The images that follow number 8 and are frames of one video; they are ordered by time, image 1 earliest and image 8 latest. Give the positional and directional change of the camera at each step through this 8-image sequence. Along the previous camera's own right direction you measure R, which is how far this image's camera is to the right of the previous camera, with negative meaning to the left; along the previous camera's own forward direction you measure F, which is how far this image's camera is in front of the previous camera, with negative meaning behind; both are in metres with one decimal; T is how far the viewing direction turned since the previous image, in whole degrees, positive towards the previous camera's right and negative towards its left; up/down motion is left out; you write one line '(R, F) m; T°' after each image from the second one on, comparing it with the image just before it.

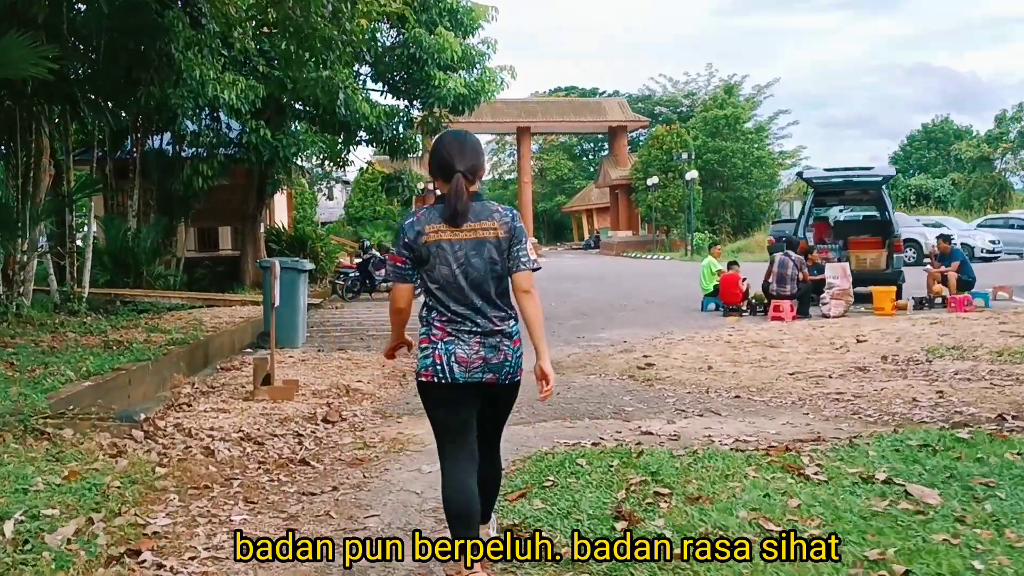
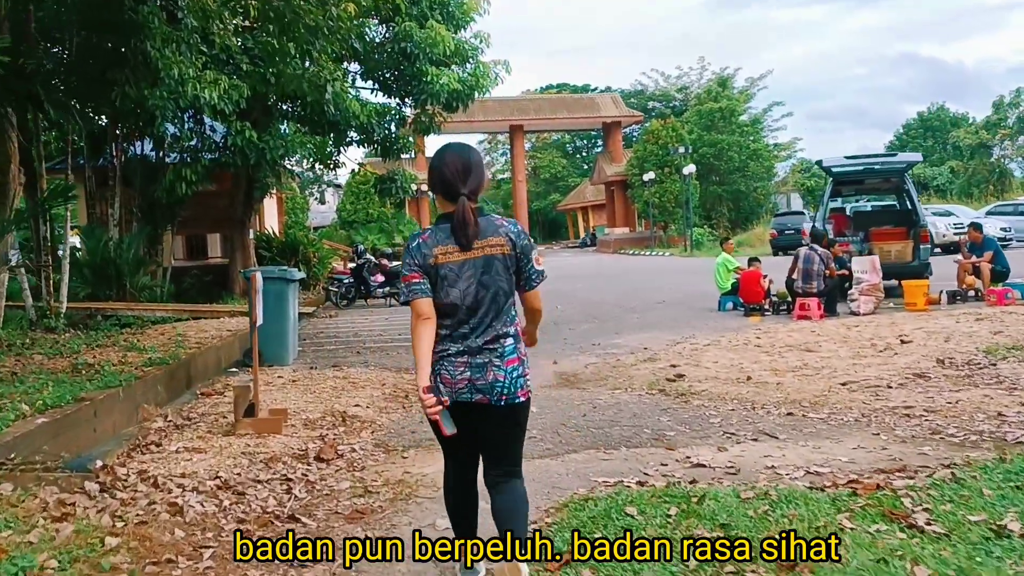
(-0.1, +0.8) m; 0°
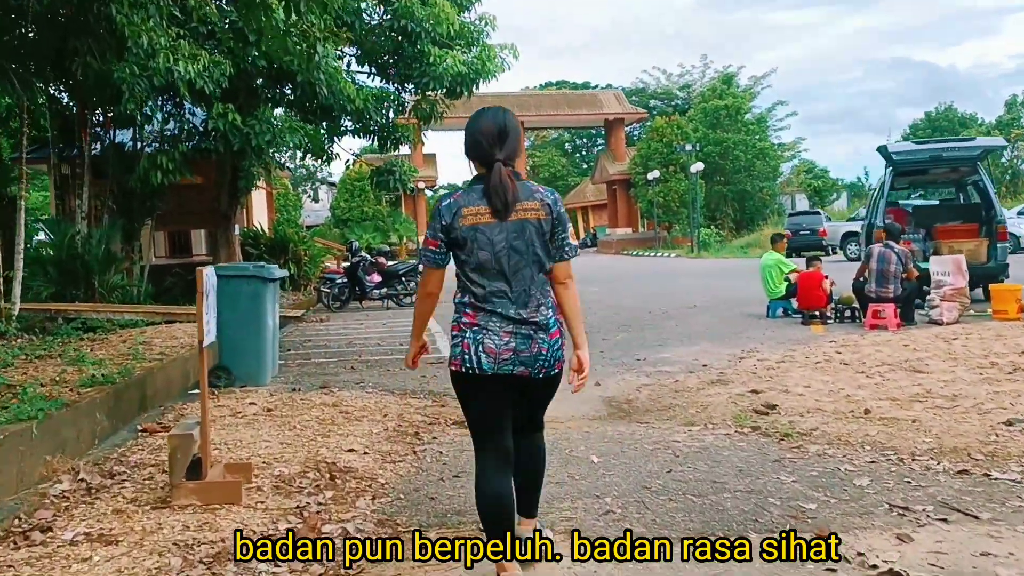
(-0.3, +1.6) m; 0°
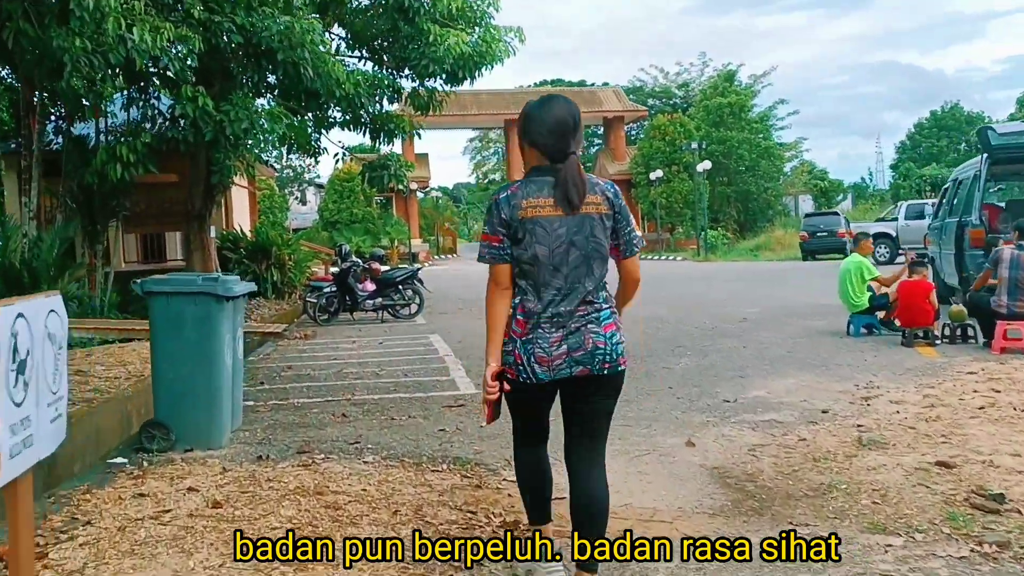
(-0.3, +1.9) m; +1°
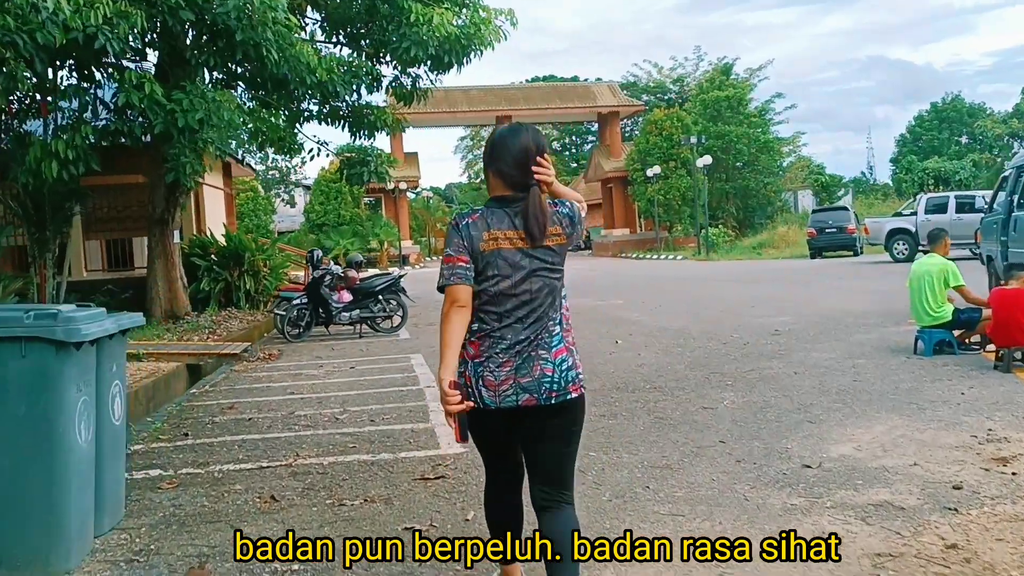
(0.0, +1.6) m; 0°
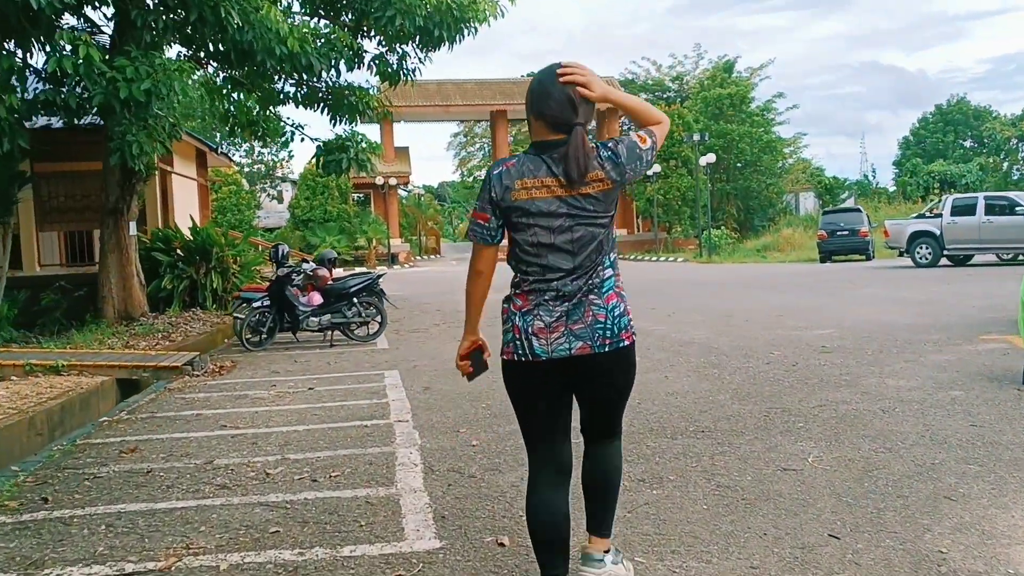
(0.0, +1.6) m; +1°
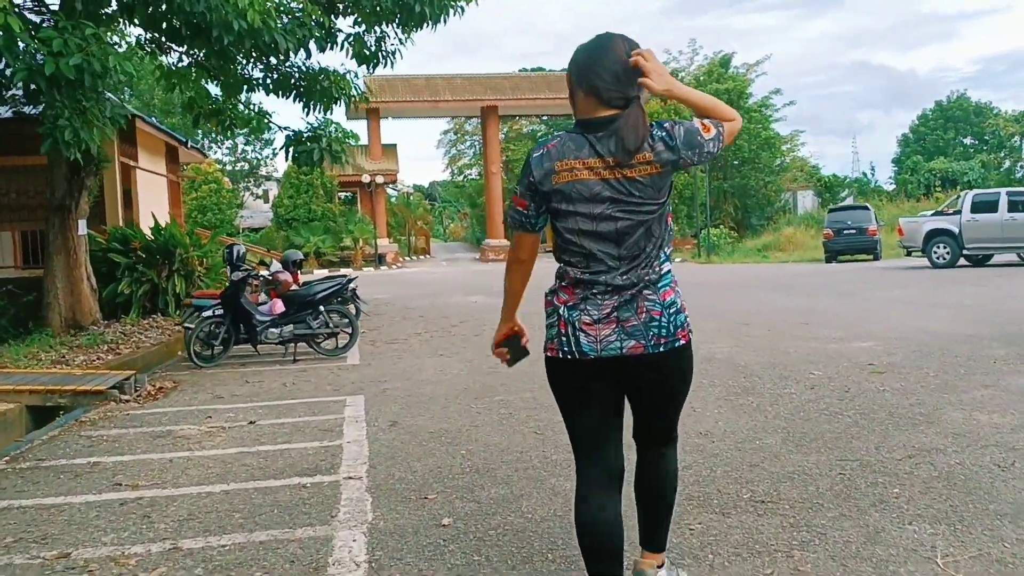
(0.0, +1.3) m; +1°
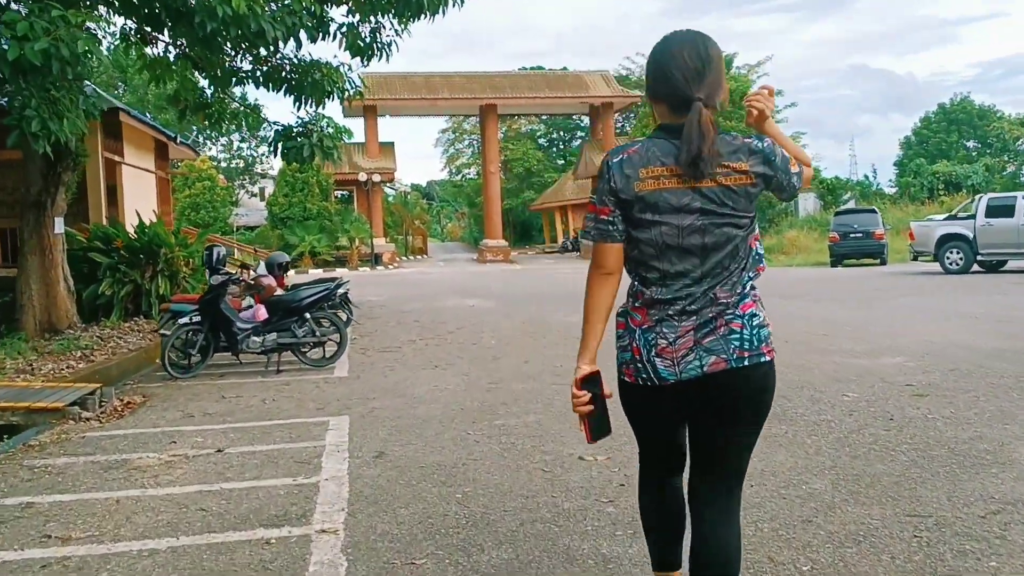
(0.0, +0.7) m; 0°
